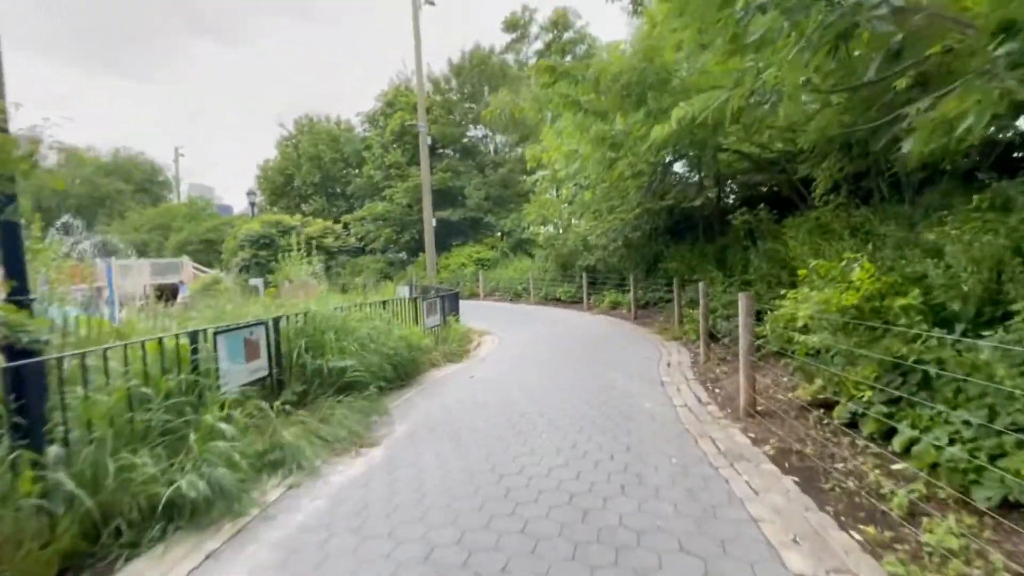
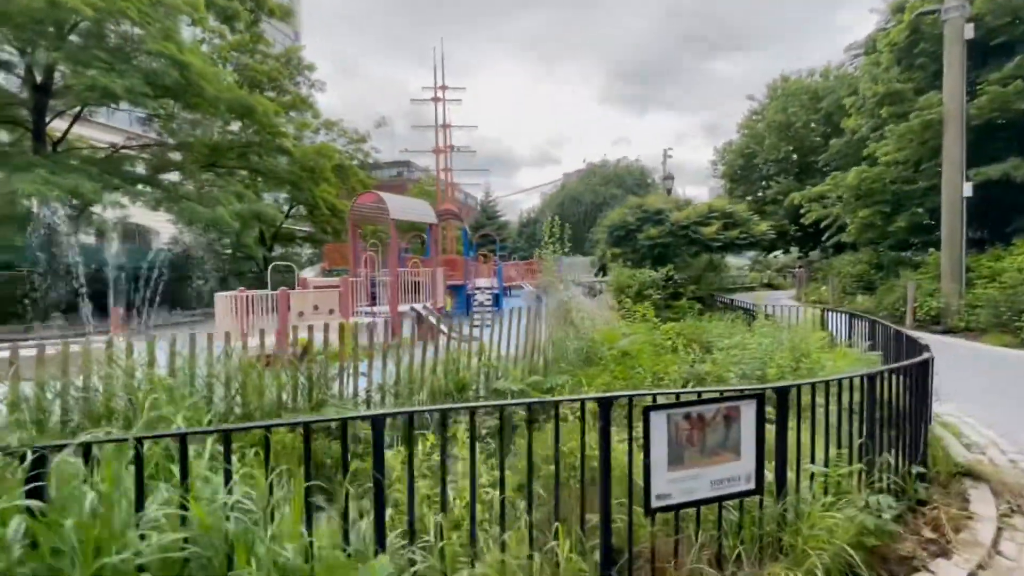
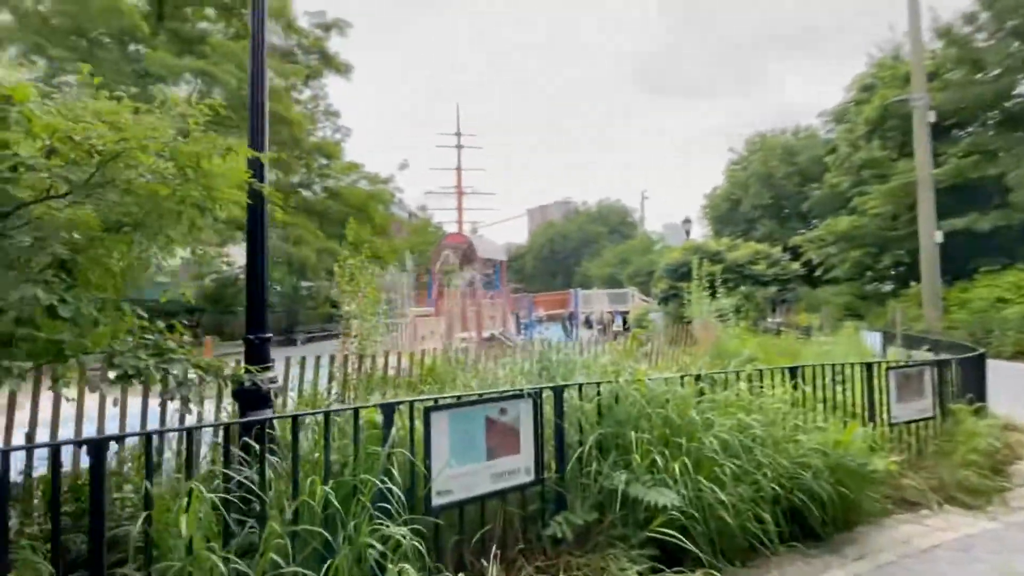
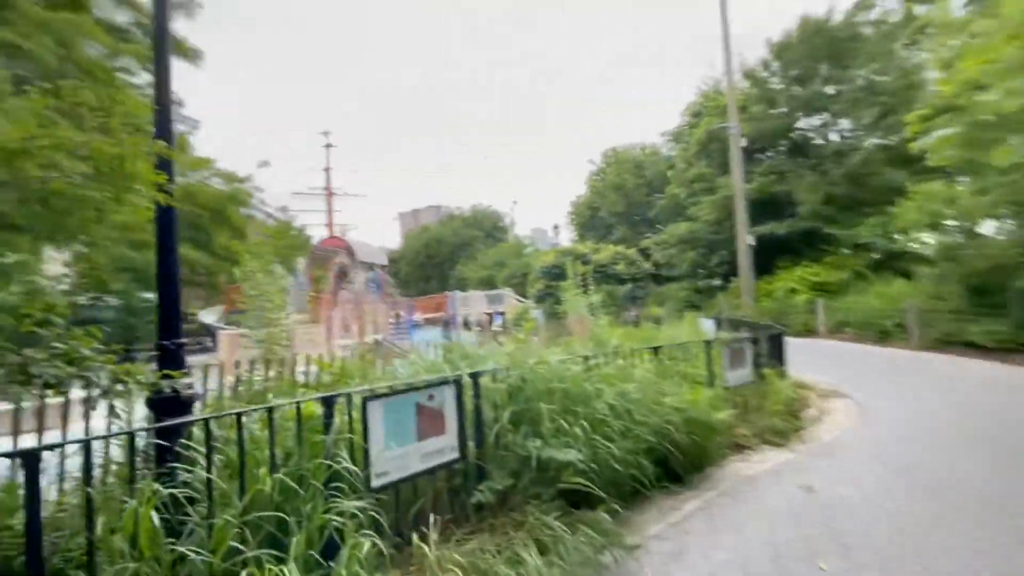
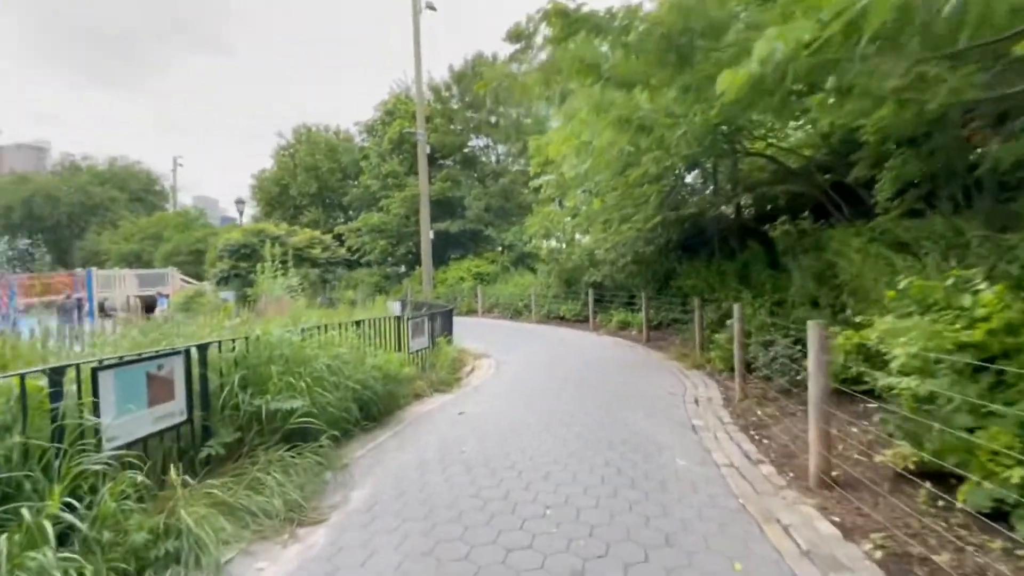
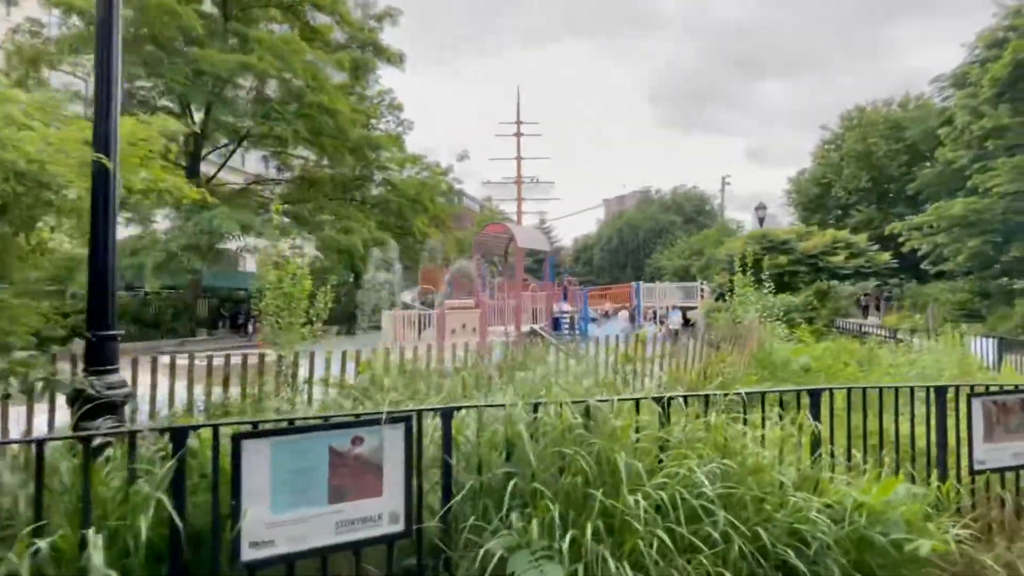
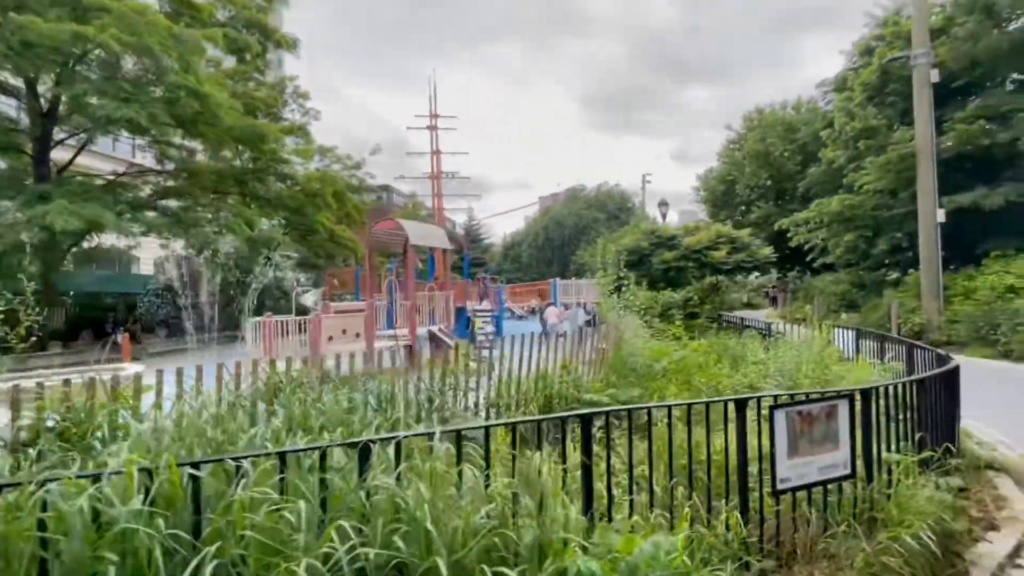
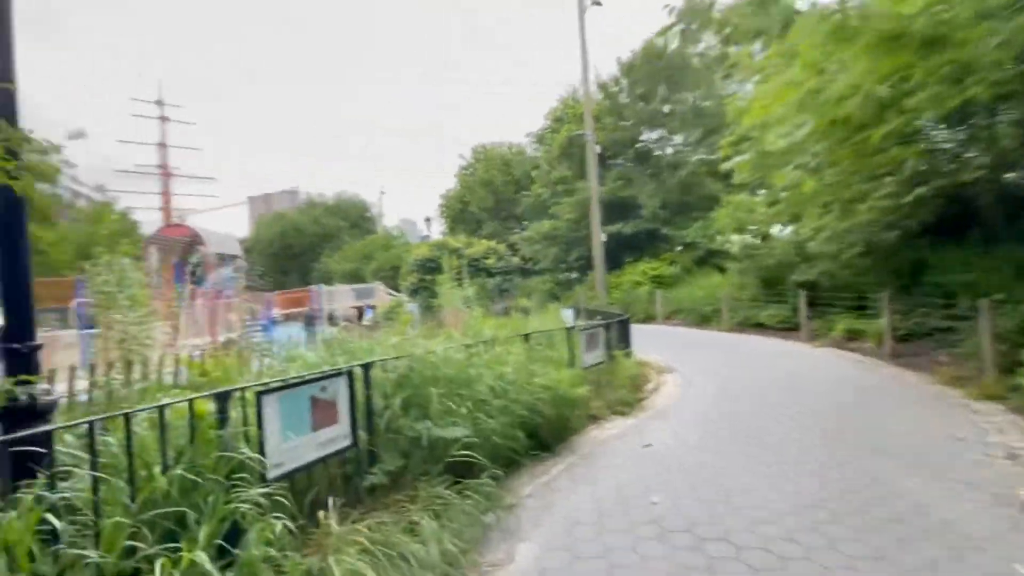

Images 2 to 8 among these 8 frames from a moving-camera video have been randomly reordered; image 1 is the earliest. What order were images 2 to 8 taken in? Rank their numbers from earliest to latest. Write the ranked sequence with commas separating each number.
5, 8, 4, 3, 6, 7, 2
